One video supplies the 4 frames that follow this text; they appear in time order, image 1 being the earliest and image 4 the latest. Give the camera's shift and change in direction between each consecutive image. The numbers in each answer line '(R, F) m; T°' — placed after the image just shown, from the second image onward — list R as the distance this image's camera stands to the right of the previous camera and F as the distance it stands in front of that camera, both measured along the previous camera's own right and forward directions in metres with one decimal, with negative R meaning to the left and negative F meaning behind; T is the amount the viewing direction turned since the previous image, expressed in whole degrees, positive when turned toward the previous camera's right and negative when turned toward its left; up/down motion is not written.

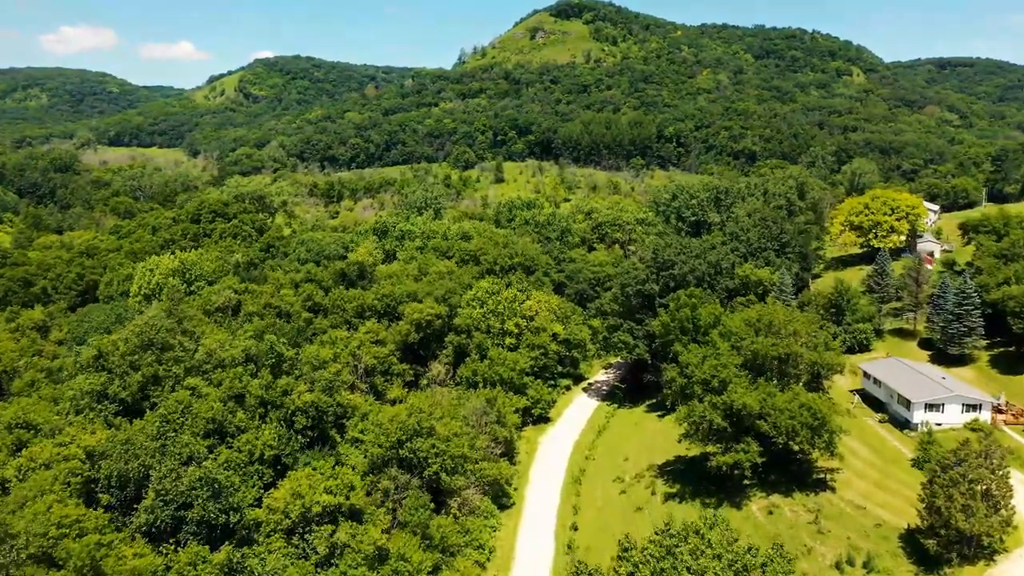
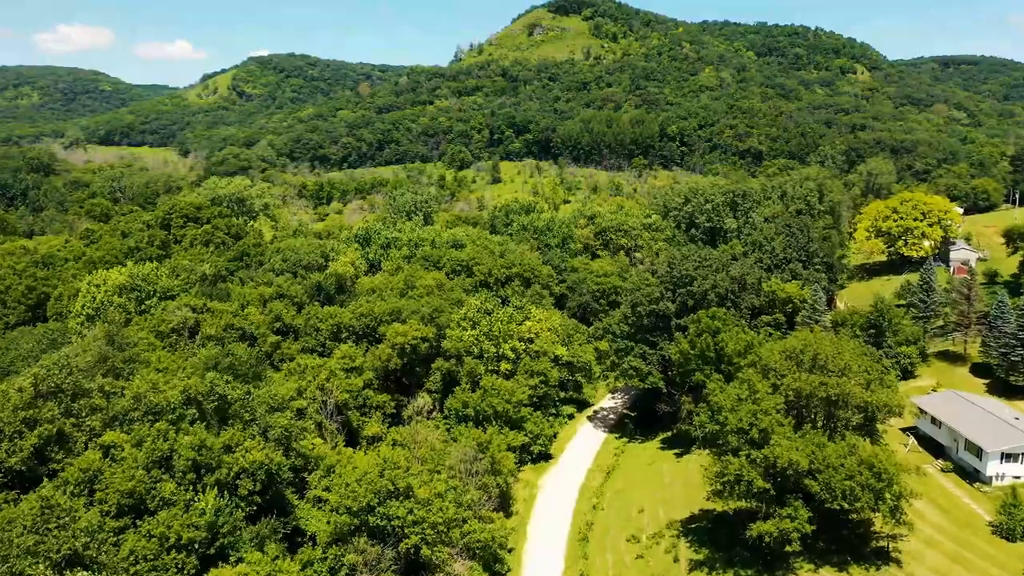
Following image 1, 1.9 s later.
(+0.1, +7.6) m; 0°
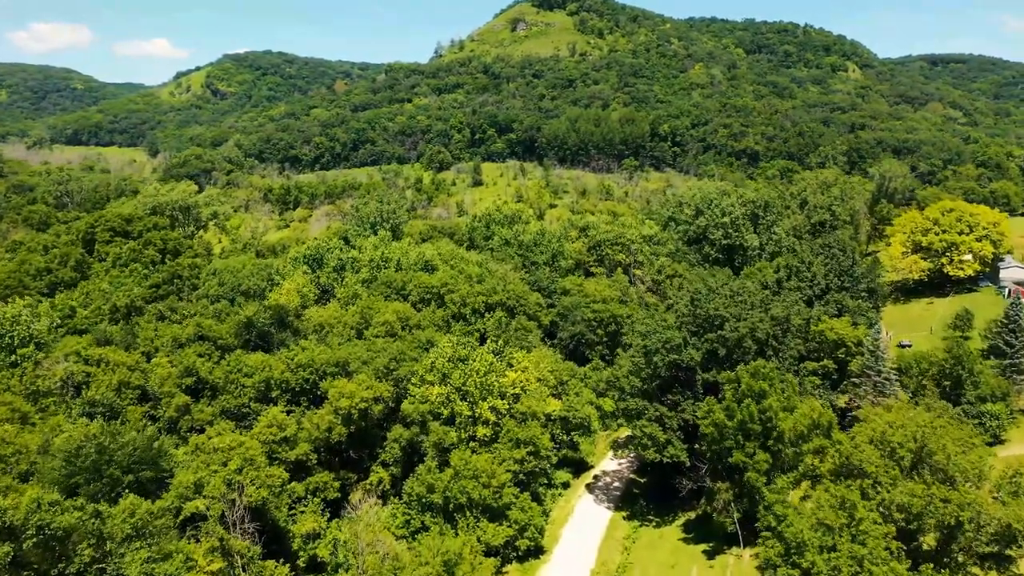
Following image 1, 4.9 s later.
(+0.3, +12.3) m; +1°
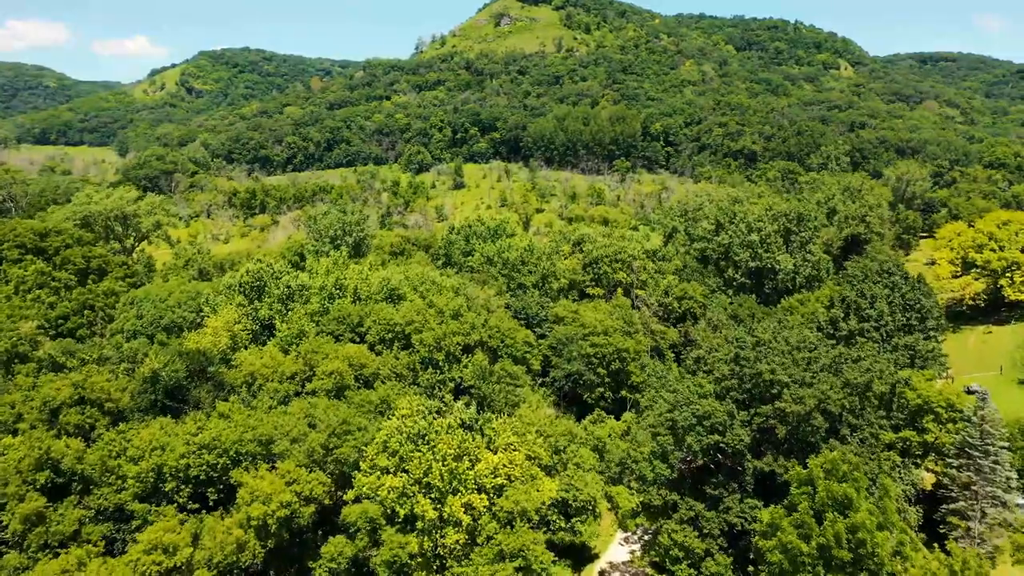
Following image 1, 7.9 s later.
(+0.2, +11.4) m; +1°
